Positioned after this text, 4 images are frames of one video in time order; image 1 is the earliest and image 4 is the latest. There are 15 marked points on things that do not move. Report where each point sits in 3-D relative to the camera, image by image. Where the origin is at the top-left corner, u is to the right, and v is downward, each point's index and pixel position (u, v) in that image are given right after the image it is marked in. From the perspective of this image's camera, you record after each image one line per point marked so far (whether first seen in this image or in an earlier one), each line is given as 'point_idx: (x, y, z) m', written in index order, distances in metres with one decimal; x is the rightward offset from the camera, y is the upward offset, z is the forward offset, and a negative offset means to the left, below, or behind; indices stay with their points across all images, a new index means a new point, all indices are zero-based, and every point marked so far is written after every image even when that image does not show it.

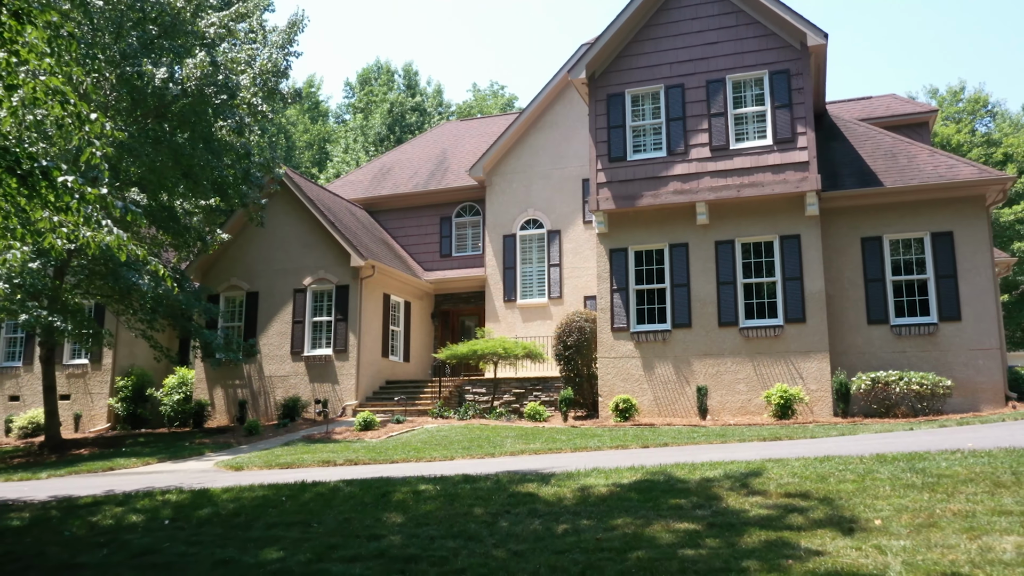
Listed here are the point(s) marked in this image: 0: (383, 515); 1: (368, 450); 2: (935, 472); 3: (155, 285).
0: (-1.2, -2.2, +7.3) m
1: (-2.7, -3.0, +14.3) m
2: (+4.0, -1.7, +7.3) m
3: (-9.1, +0.1, +19.6) m
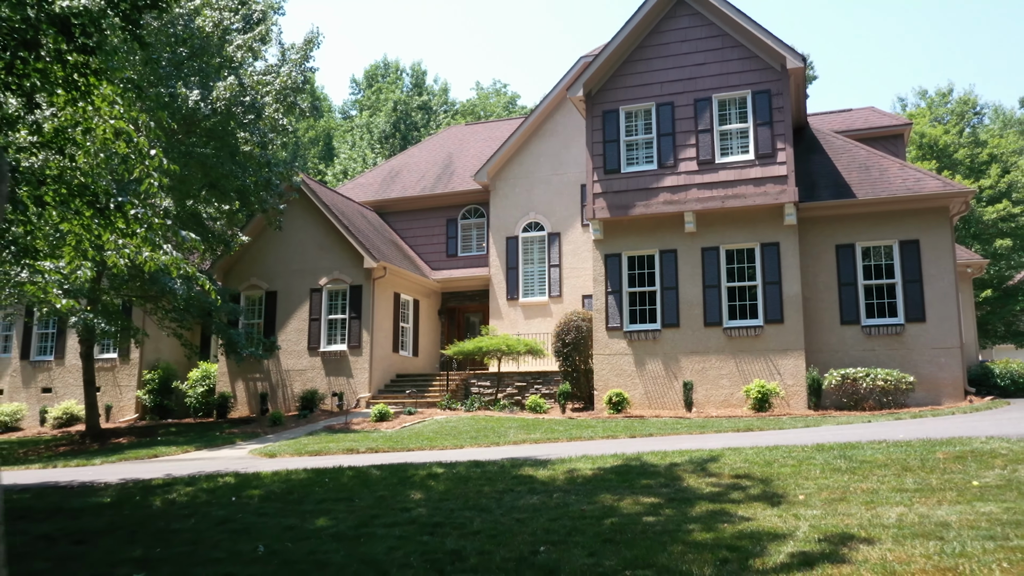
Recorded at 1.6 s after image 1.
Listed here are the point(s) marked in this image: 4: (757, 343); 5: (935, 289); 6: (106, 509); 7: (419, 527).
0: (-1.2, -2.4, +9.0) m
1: (-2.6, -3.2, +16.0) m
2: (+4.1, -2.0, +8.9) m
3: (-9.0, 0.0, +21.2) m
4: (+6.2, -1.4, +19.3) m
5: (+10.4, 0.0, +18.8) m
6: (-4.8, -2.6, +9.1) m
7: (-0.9, -2.3, +7.3) m
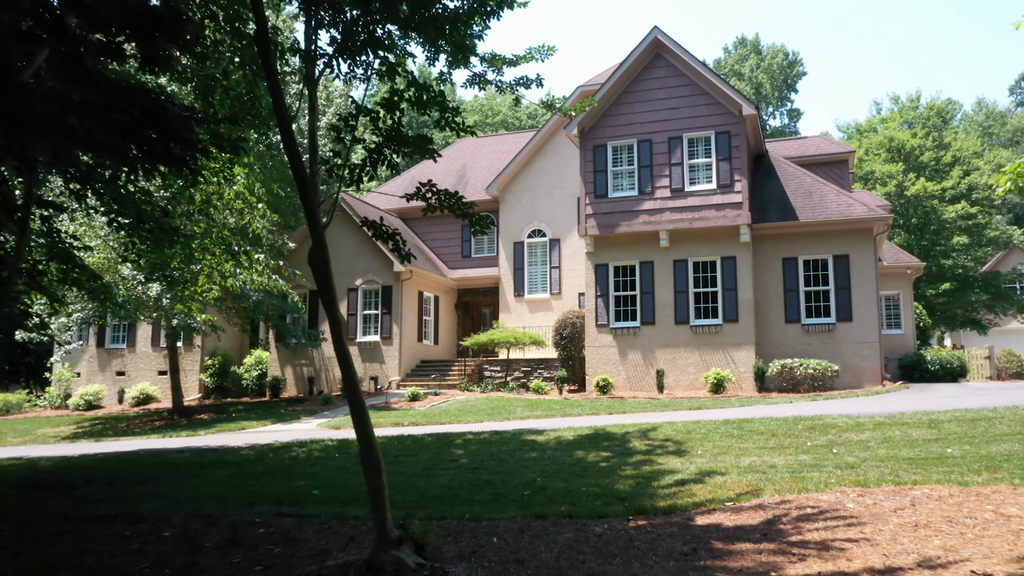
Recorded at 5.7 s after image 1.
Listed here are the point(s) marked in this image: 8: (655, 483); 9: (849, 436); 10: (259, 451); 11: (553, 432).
0: (-1.0, -2.9, +13.7) m
1: (-2.4, -3.5, +20.7) m
2: (+4.2, -2.5, +13.6) m
3: (-8.8, -0.1, +25.9) m
4: (+6.4, -1.6, +23.9) m
5: (+10.6, -0.2, +23.3) m
6: (-4.6, -3.1, +13.8) m
7: (-0.7, -2.9, +12.0) m
8: (+1.9, -2.6, +10.3) m
9: (+5.6, -2.4, +12.6) m
10: (-4.9, -3.2, +14.8) m
11: (+0.8, -2.8, +14.6) m
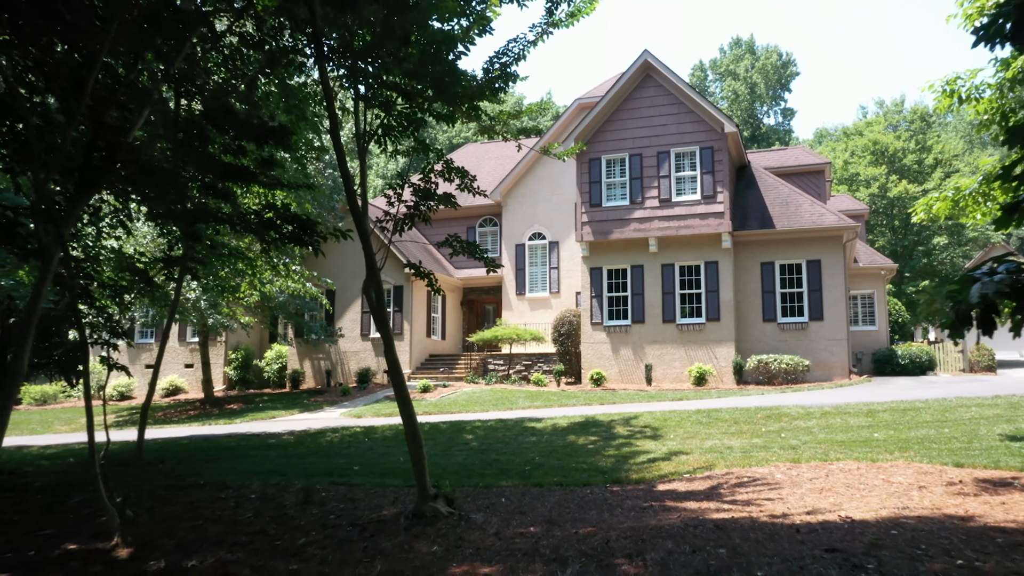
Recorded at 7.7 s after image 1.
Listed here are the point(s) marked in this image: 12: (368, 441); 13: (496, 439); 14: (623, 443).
0: (-1.0, -3.1, +16.1) m
1: (-2.3, -3.6, +23.2) m
2: (+4.3, -2.7, +16.0) m
3: (-8.7, -0.2, +28.3) m
4: (+6.5, -1.6, +26.3) m
5: (+10.7, -0.3, +25.7) m
6: (-4.6, -3.3, +16.2) m
7: (-0.7, -3.1, +14.5) m
8: (+2.0, -2.9, +12.7) m
9: (+5.6, -2.7, +15.0) m
10: (-4.9, -3.4, +17.3) m
11: (+0.8, -3.0, +17.0) m
12: (-3.1, -3.2, +16.1) m
13: (-0.3, -3.1, +15.4) m
14: (+2.1, -2.9, +14.2) m
